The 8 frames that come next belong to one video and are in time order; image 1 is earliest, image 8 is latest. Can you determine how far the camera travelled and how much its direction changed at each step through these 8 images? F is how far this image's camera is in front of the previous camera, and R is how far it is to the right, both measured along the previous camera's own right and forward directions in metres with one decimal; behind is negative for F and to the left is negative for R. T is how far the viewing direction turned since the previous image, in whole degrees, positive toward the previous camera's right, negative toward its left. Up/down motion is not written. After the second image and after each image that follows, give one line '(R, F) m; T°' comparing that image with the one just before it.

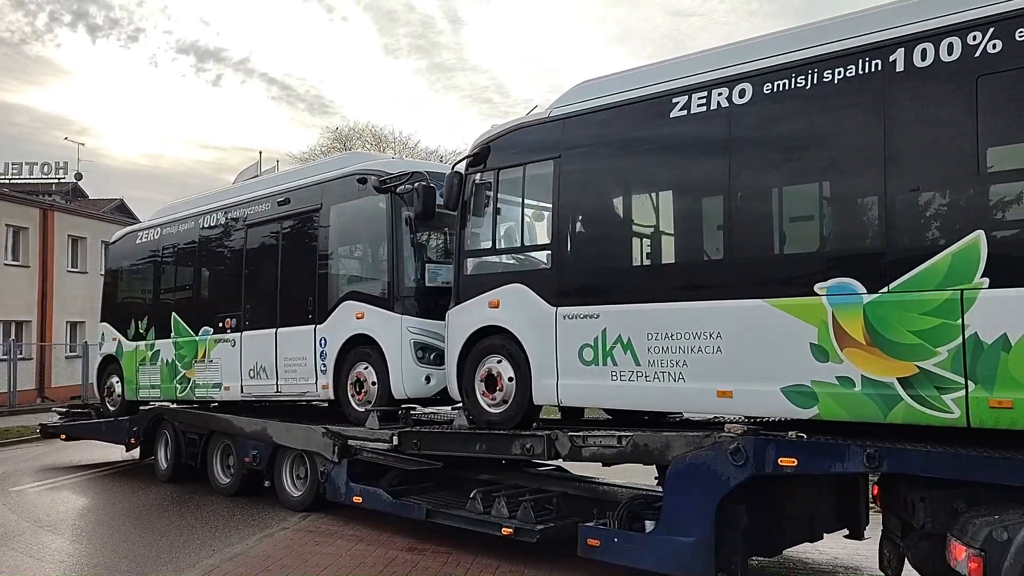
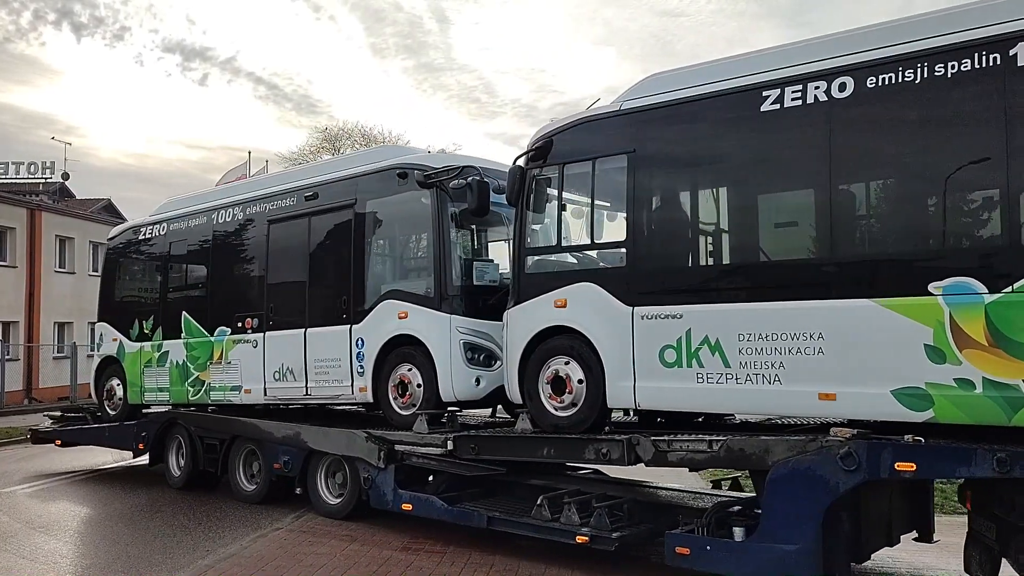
(-0.7, +0.3) m; +1°
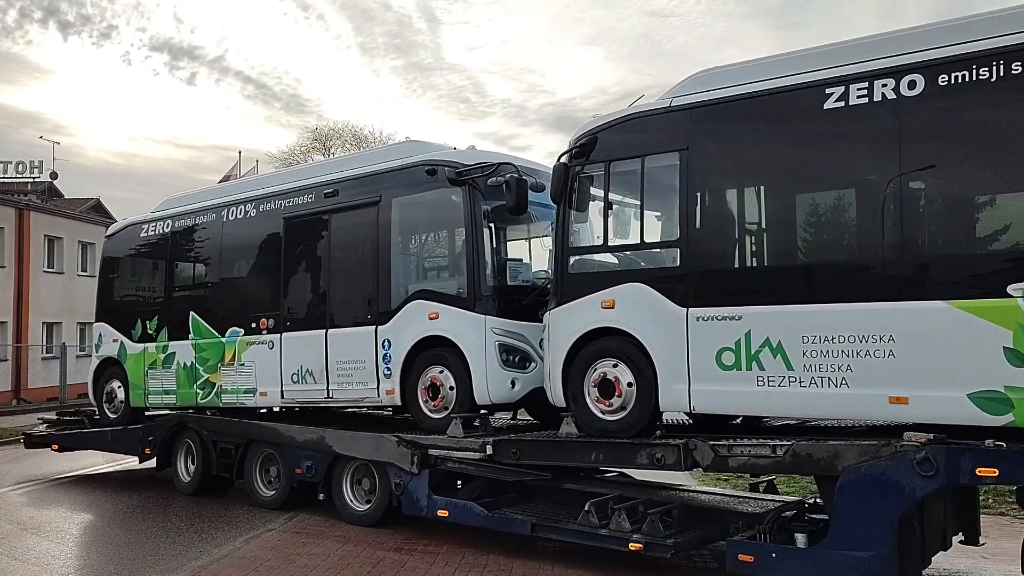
(-0.4, +0.2) m; +1°
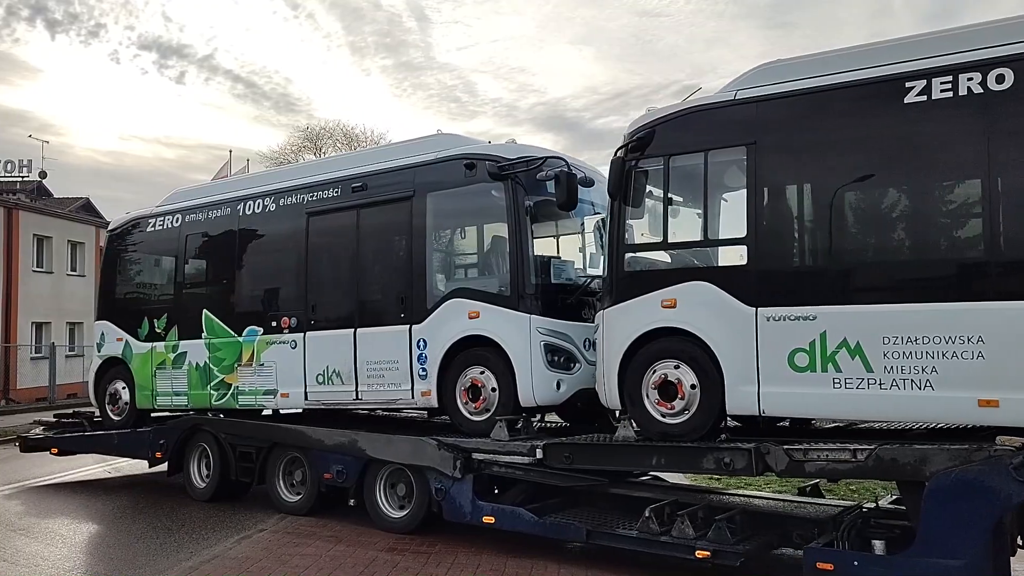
(-0.5, +0.2) m; +1°
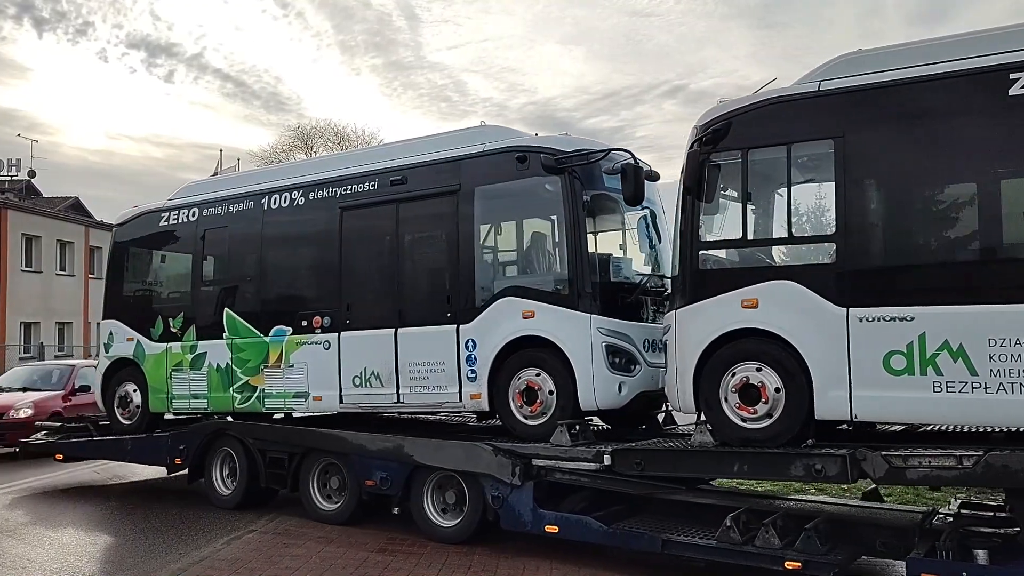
(-0.6, +0.3) m; +1°
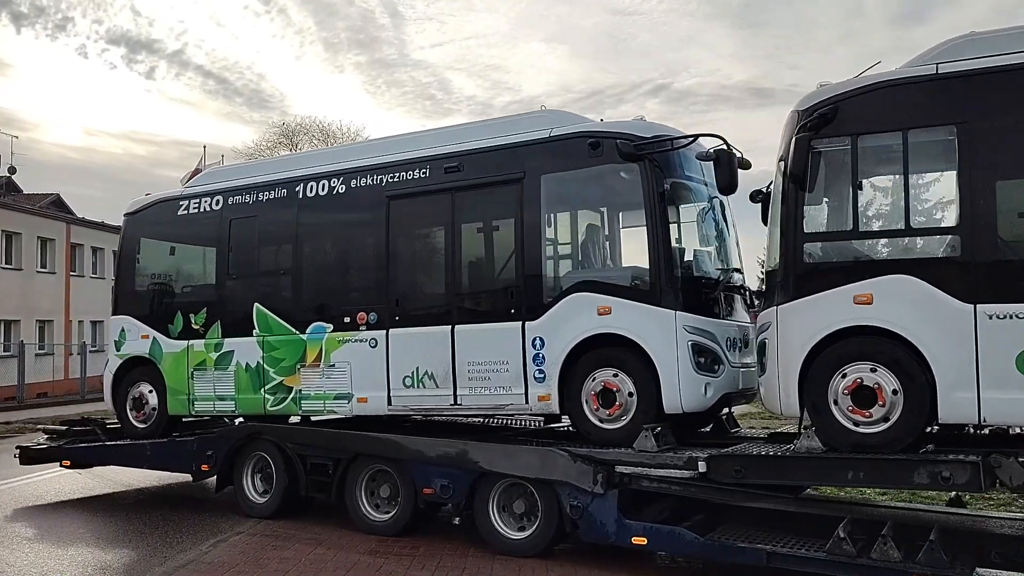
(-0.8, +0.5) m; +1°
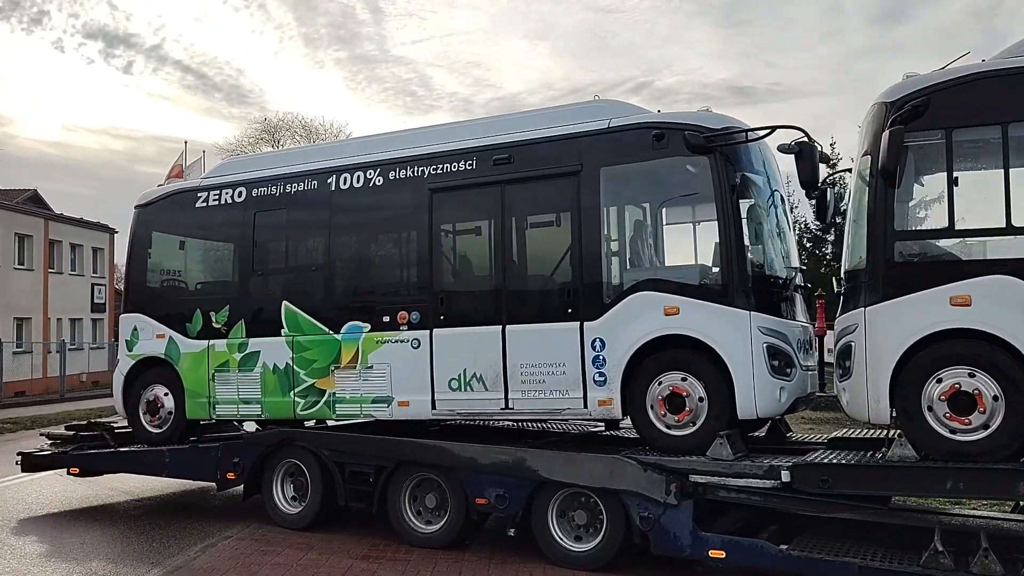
(-0.7, +0.4) m; +1°
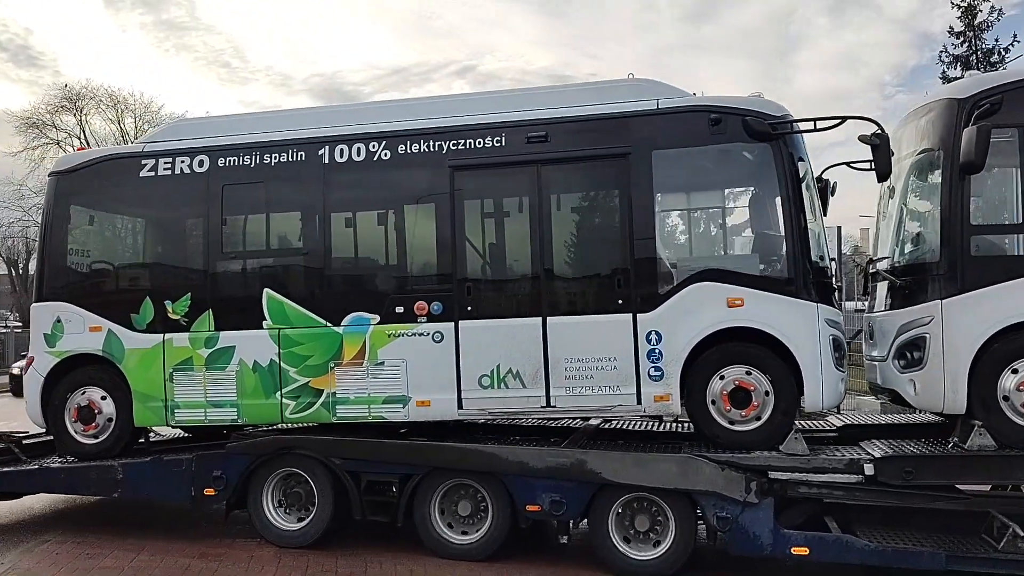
(-1.8, +0.7) m; +12°
